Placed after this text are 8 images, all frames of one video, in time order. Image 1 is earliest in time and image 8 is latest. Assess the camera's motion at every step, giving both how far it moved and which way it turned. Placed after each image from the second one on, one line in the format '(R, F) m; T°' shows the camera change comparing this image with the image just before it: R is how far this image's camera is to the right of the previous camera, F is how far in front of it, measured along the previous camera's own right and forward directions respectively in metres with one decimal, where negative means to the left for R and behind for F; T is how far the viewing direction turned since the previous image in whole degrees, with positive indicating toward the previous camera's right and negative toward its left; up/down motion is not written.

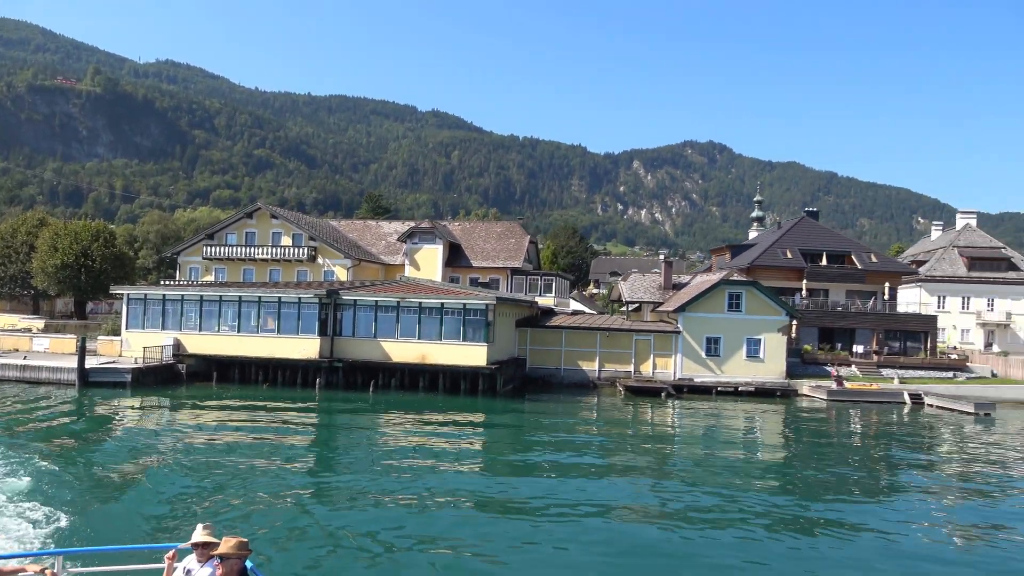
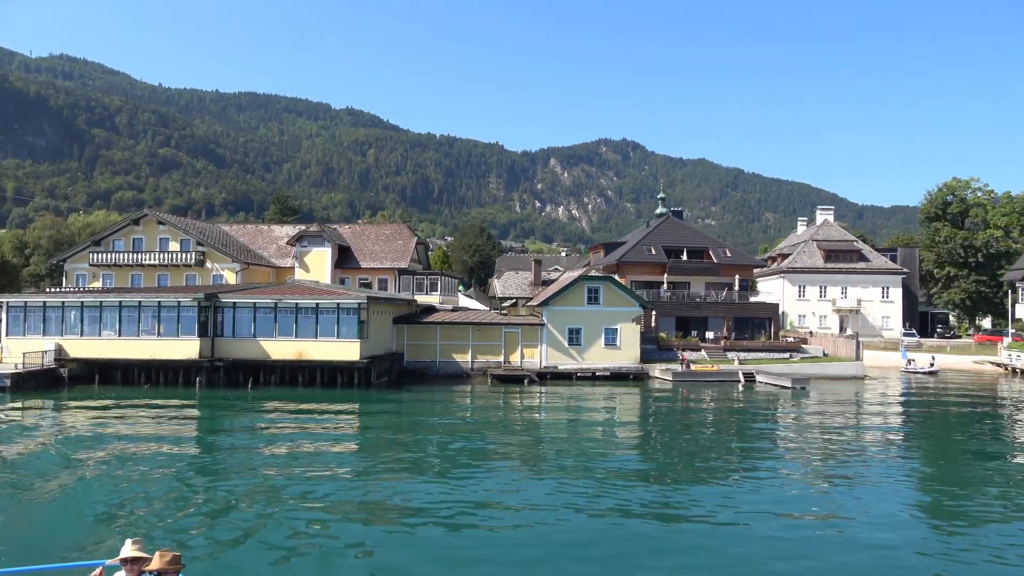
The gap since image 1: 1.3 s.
(+2.3, -3.1) m; +6°
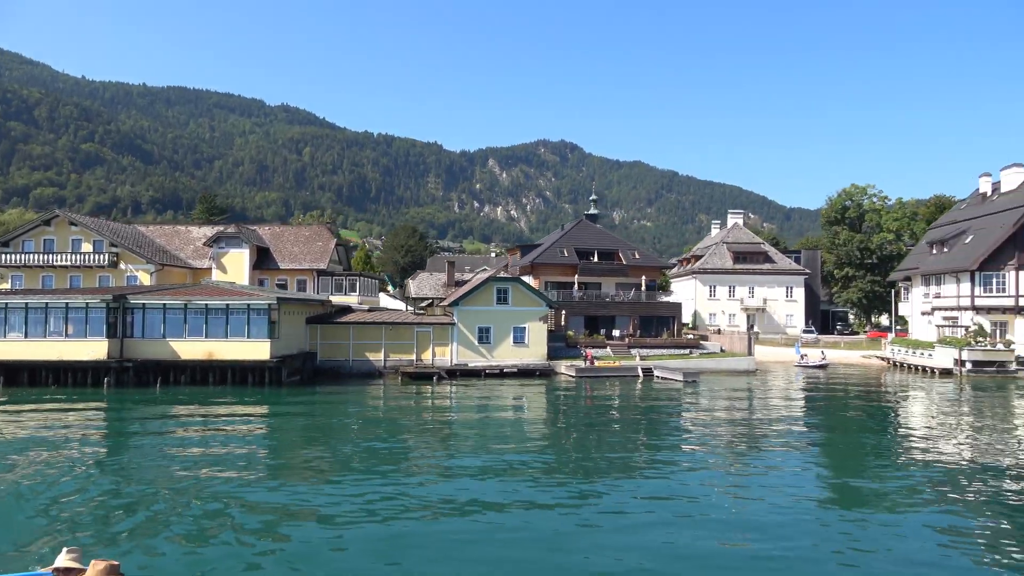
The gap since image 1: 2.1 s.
(+1.6, -1.8) m; +5°
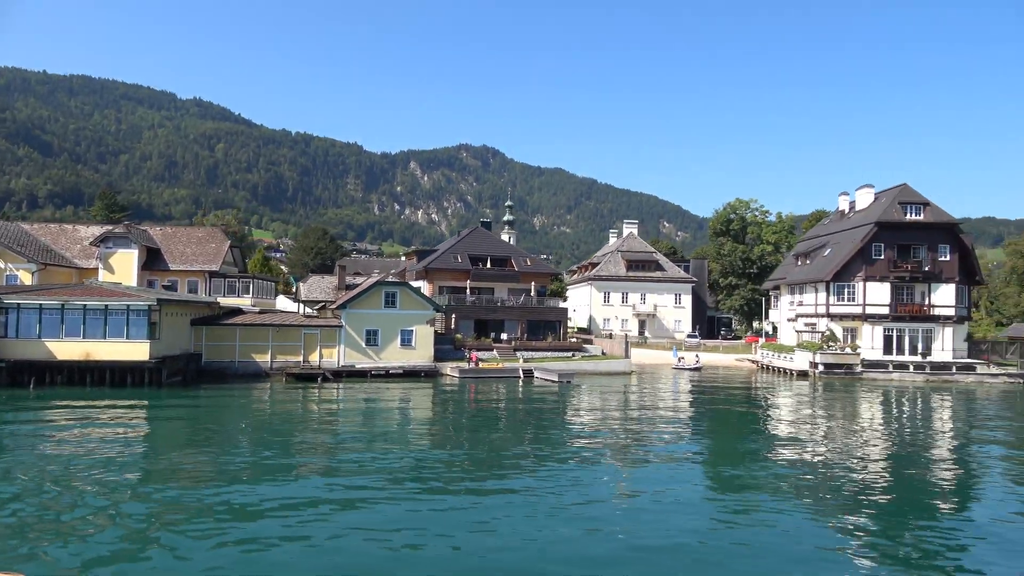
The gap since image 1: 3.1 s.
(+1.9, -2.0) m; +6°
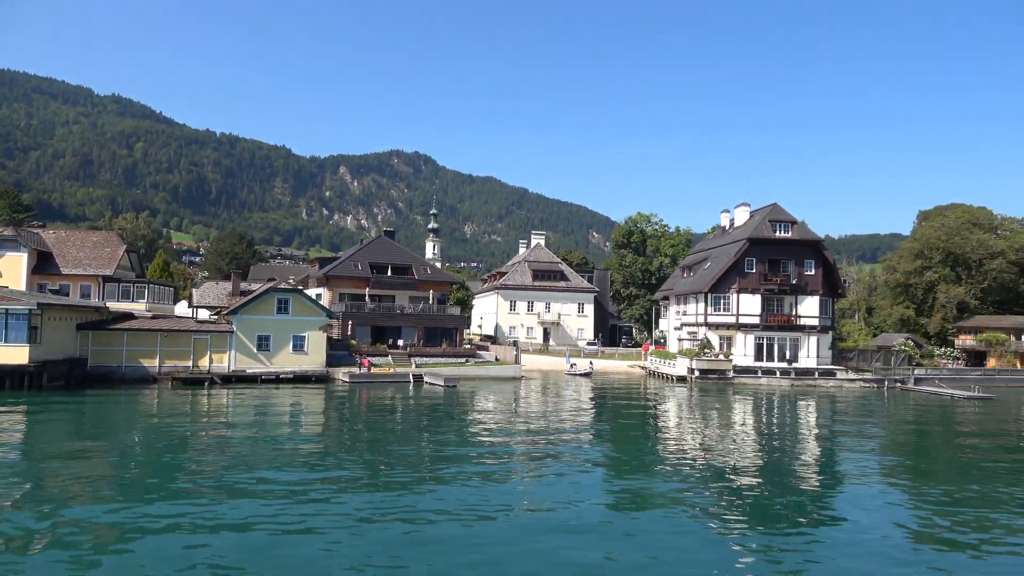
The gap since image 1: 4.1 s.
(+2.5, -2.2) m; +5°
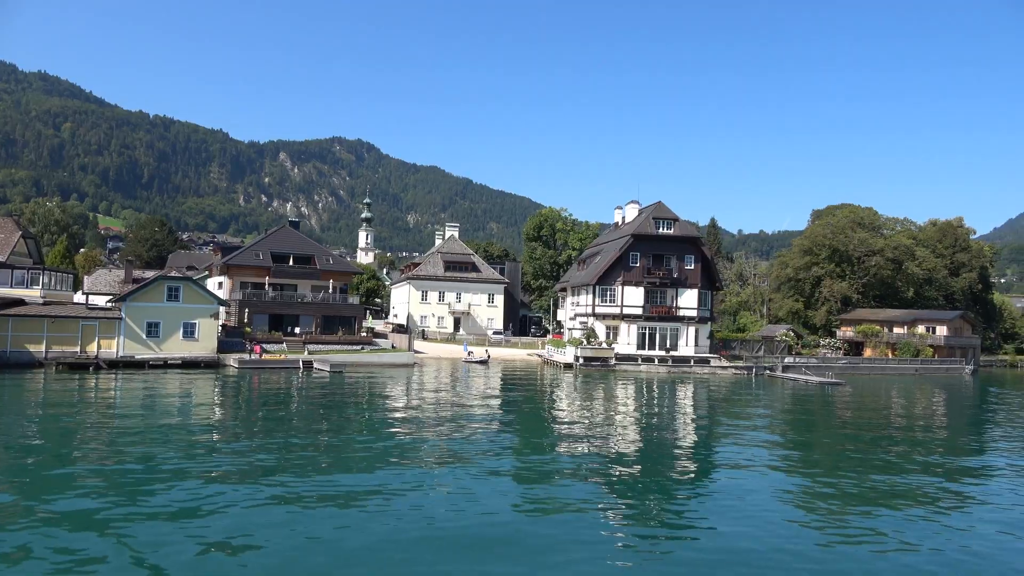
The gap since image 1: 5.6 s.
(+3.7, -2.6) m; +4°
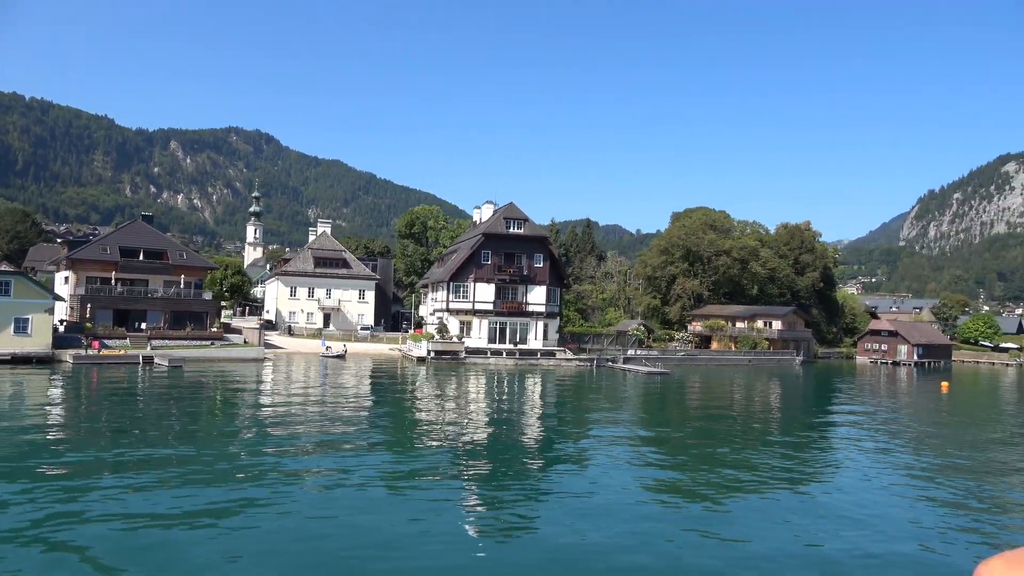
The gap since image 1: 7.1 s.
(+4.0, -2.6) m; +7°
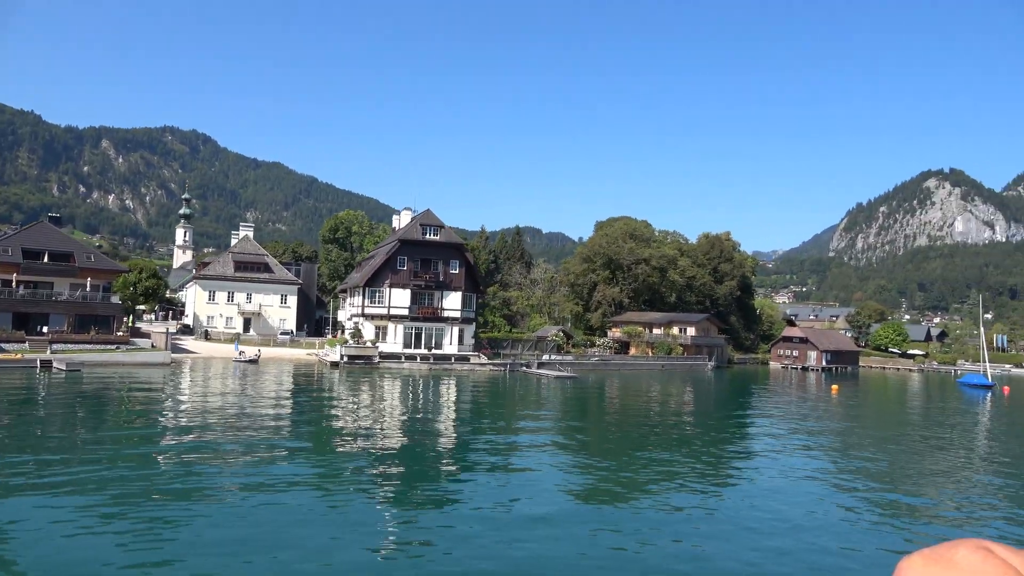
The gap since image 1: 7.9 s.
(+2.4, -1.2) m; +4°
